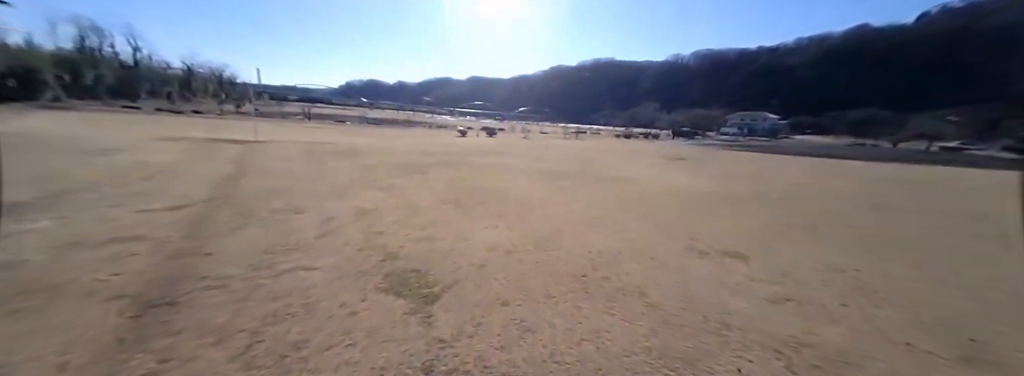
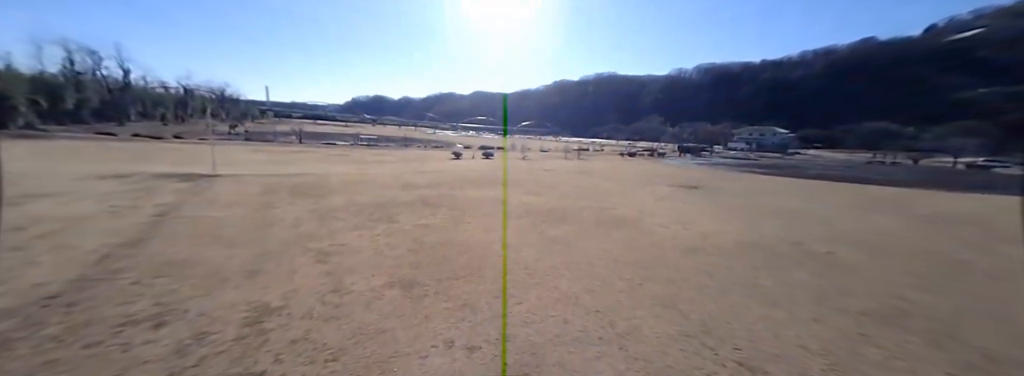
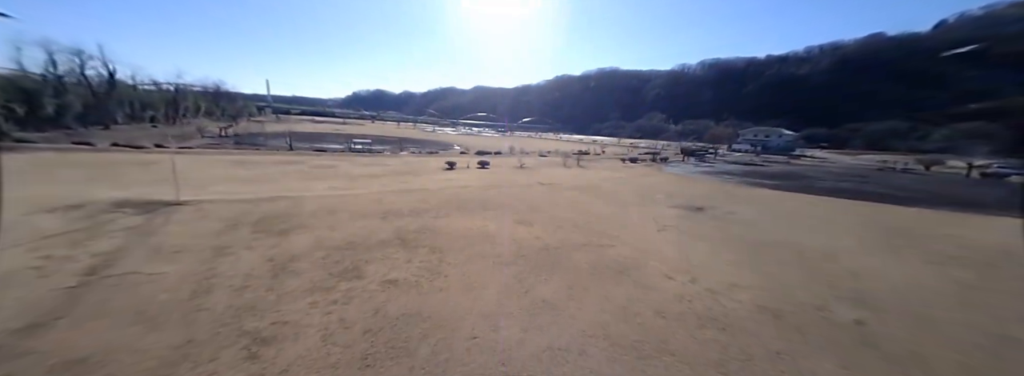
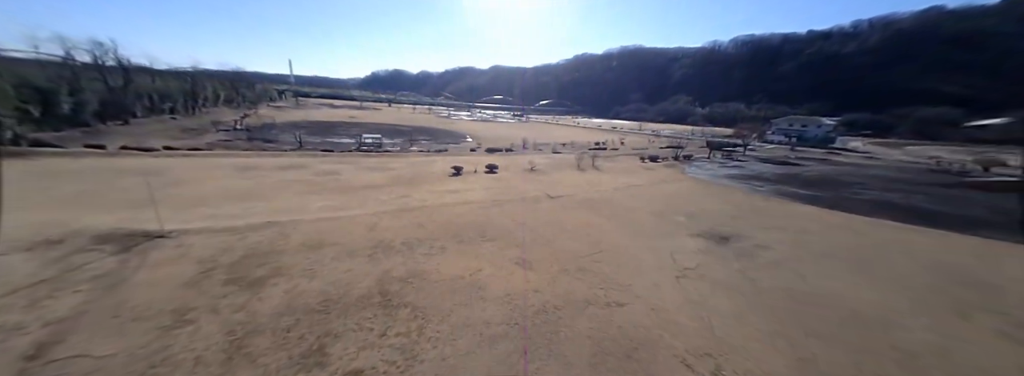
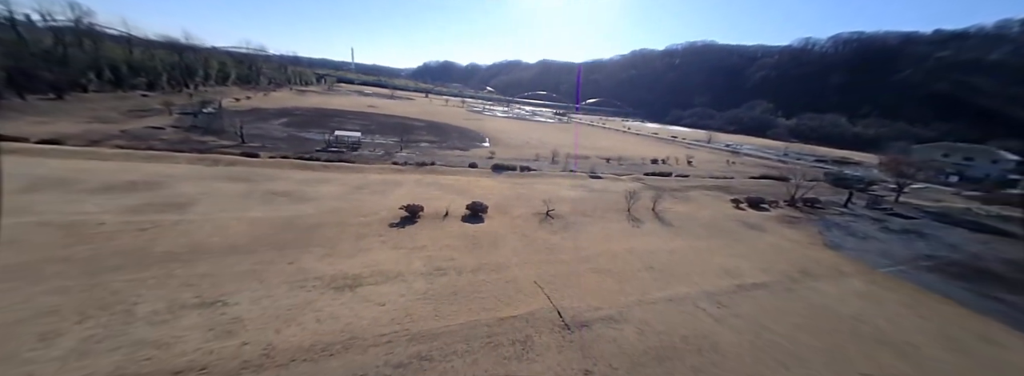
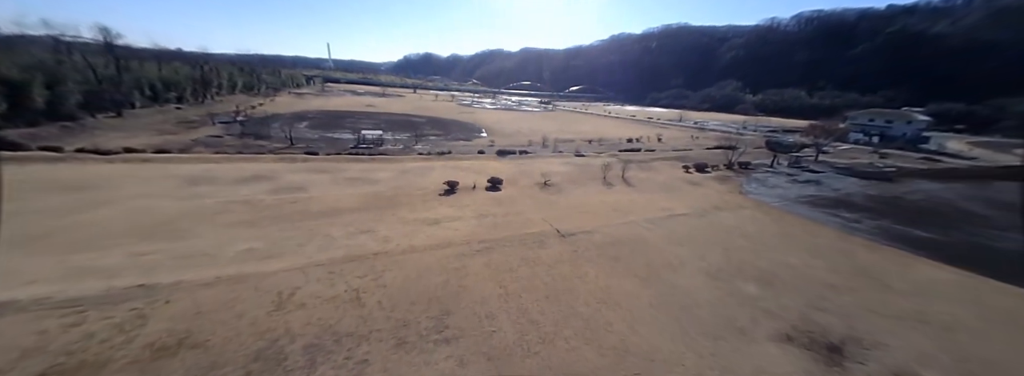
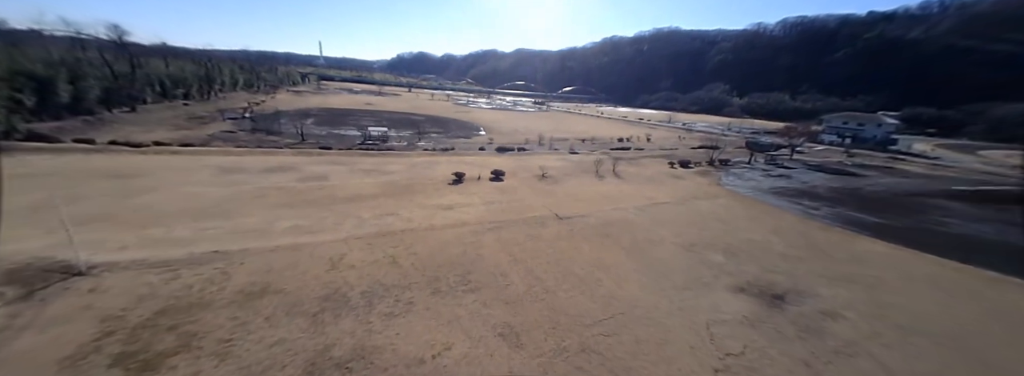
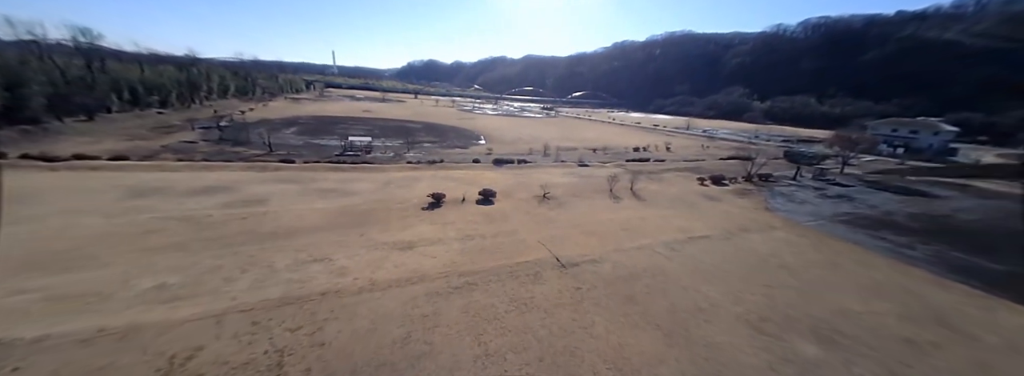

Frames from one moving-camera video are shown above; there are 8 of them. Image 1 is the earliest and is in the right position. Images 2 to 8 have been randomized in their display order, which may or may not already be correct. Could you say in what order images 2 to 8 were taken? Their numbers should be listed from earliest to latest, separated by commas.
2, 3, 4, 7, 6, 8, 5
